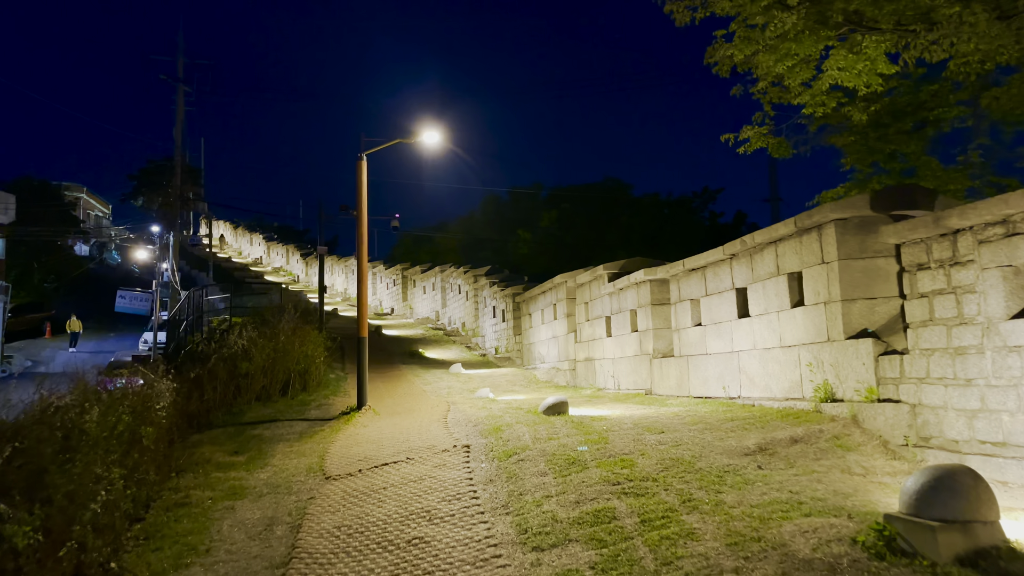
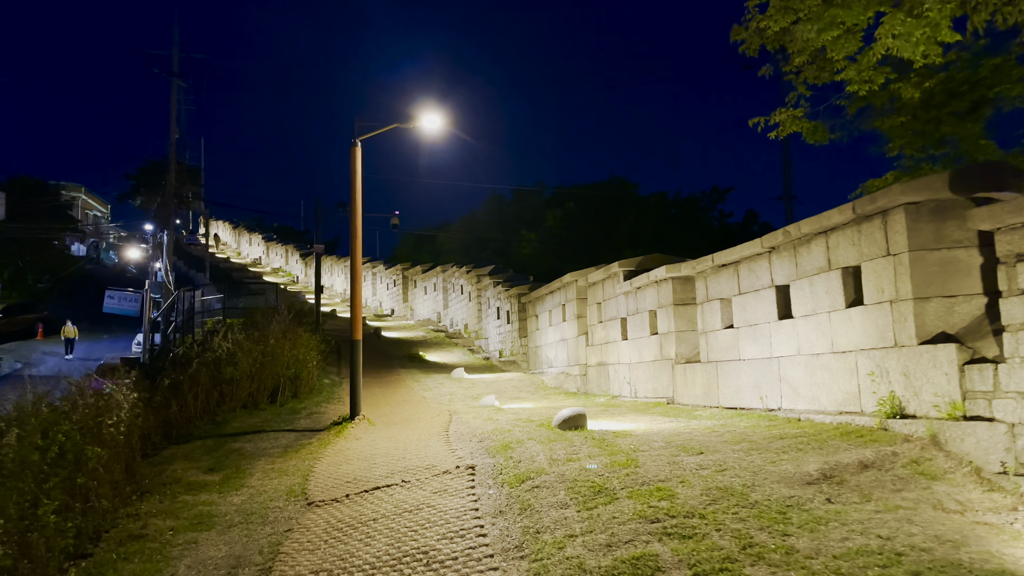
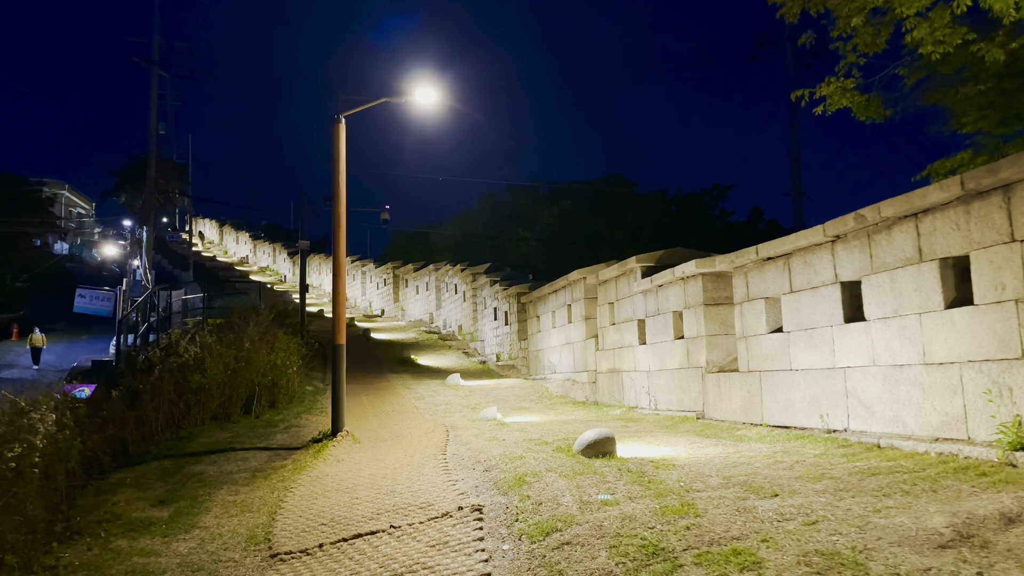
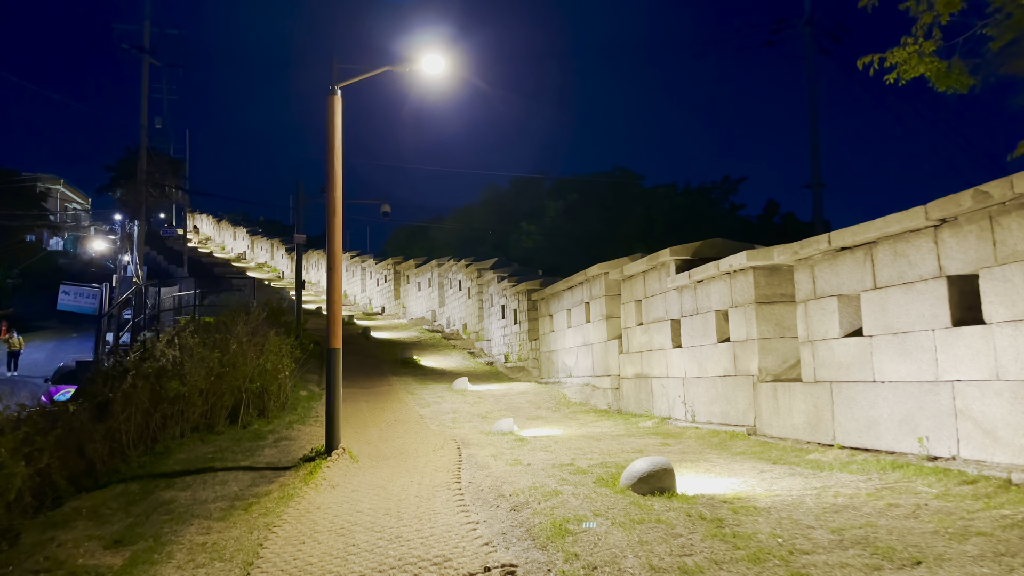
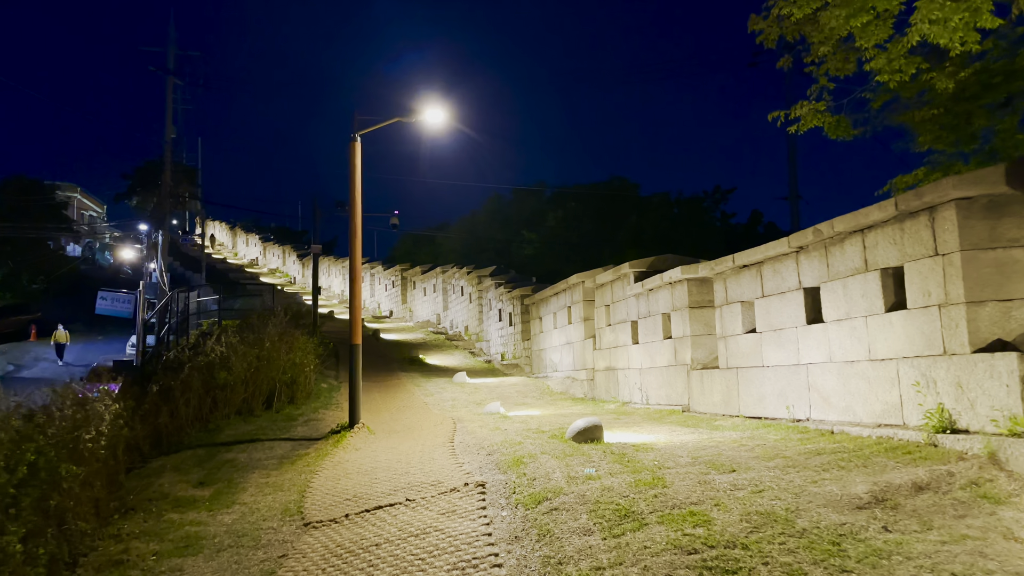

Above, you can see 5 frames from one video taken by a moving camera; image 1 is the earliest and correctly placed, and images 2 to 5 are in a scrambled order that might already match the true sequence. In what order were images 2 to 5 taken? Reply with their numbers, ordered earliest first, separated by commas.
2, 5, 3, 4
